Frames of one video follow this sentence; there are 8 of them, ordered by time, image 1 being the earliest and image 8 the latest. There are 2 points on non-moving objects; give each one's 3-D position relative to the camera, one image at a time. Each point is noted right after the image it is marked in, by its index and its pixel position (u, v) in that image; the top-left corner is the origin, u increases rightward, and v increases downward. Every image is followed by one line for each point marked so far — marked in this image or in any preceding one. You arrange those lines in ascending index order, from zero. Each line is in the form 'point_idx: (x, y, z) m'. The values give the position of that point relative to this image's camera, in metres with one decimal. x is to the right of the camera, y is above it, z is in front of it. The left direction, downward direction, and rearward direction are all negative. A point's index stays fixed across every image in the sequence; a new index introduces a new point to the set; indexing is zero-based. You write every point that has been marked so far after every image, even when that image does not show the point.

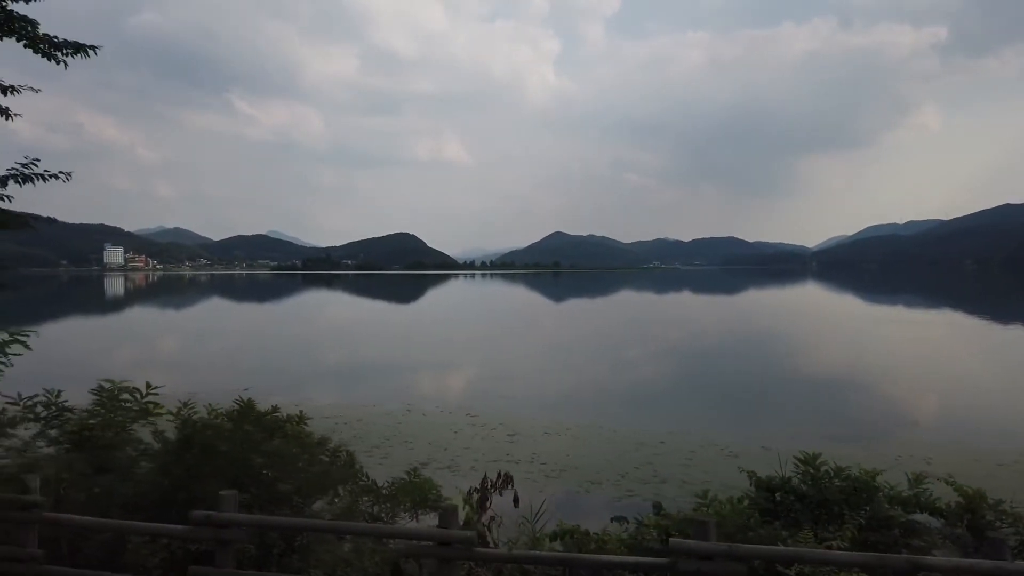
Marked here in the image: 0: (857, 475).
0: (+2.6, -1.4, +5.8) m
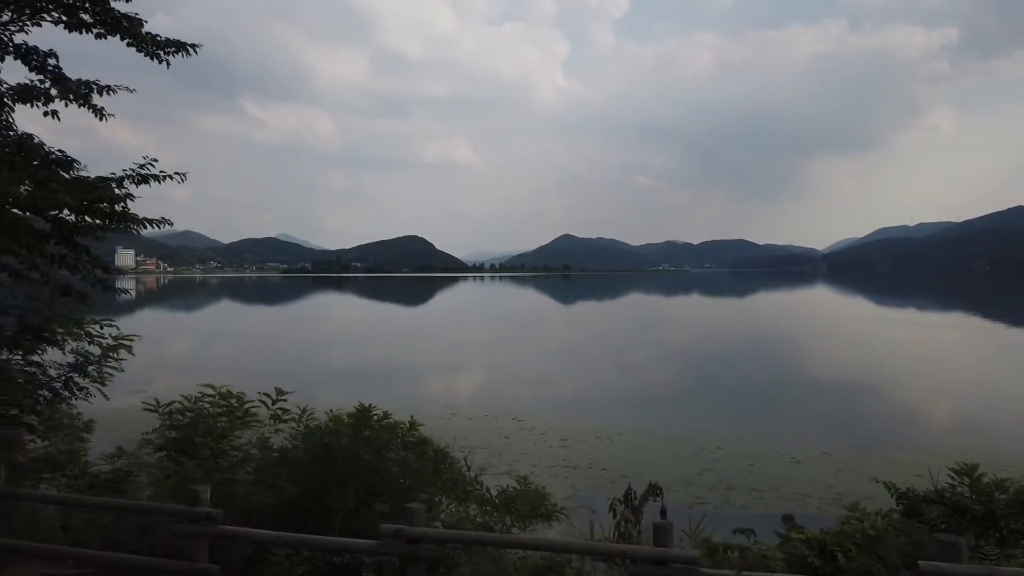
0: (+3.7, -1.4, +5.5) m
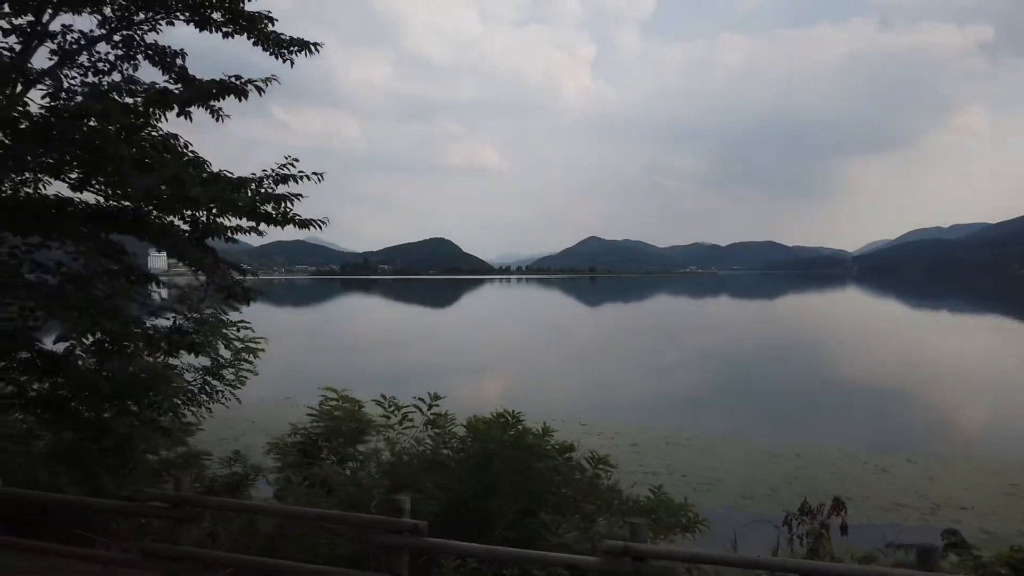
0: (+4.8, -1.5, +5.1) m
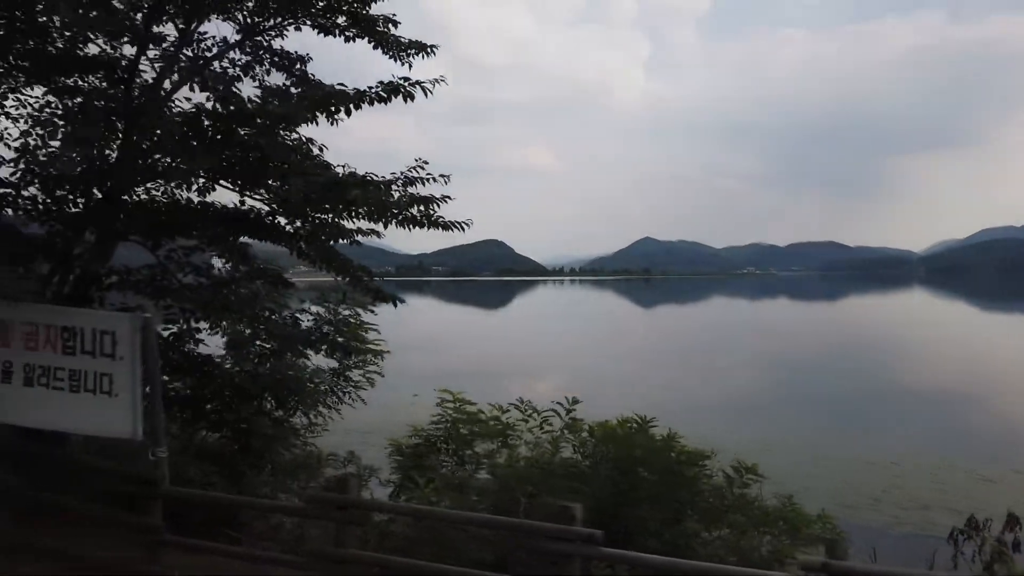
0: (+5.8, -1.5, +4.7) m
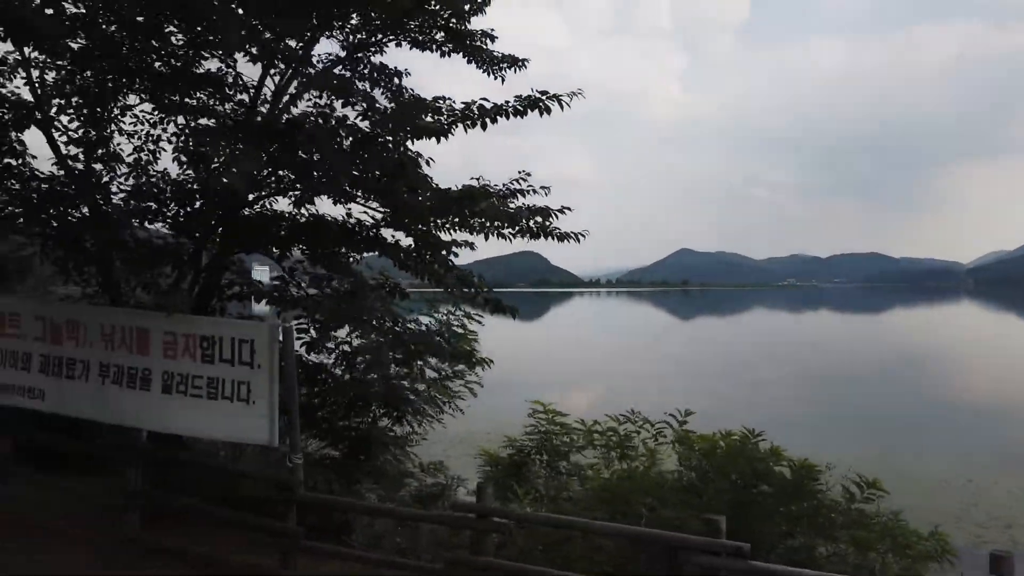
0: (+6.5, -1.6, +4.4) m
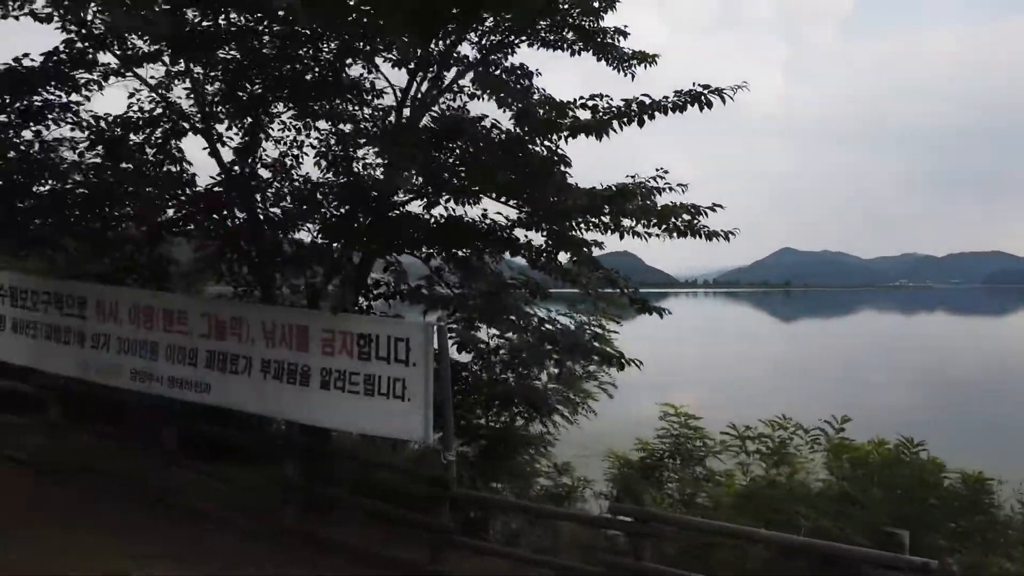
0: (+7.4, -1.6, +3.5) m
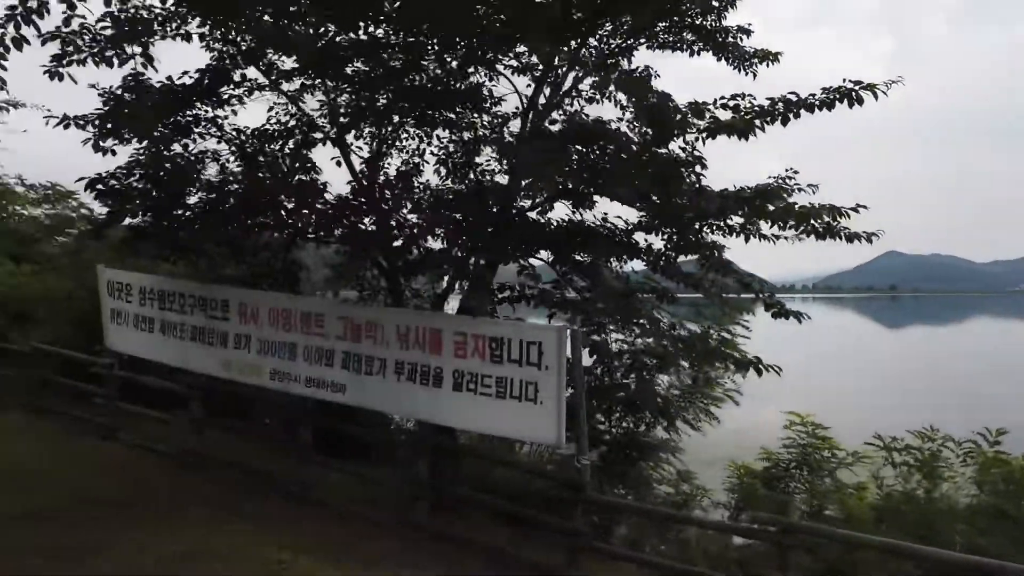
0: (+8.0, -1.6, +2.5) m
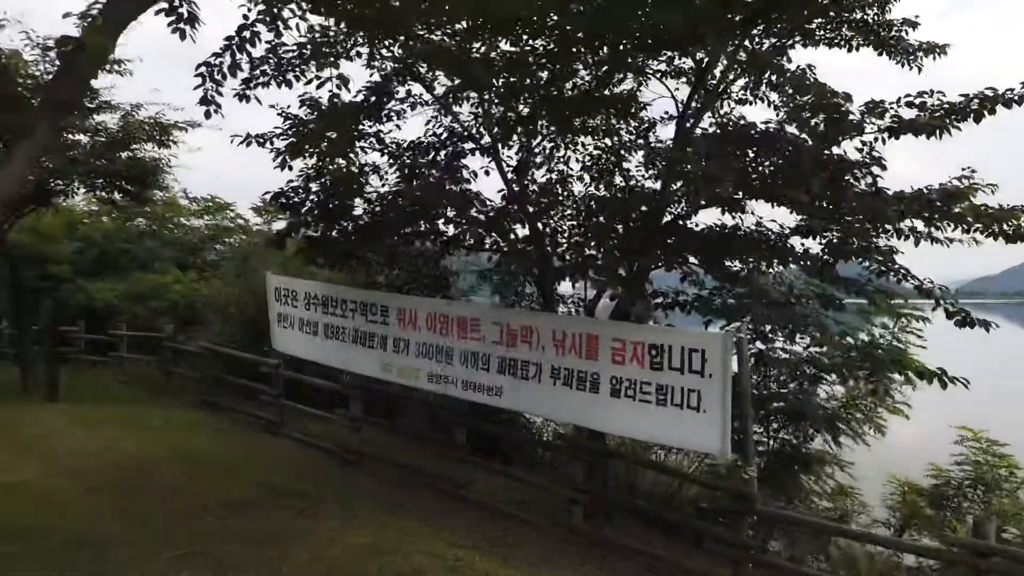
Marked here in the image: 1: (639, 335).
0: (+8.6, -1.6, +1.3) m
1: (+0.8, -0.3, +5.0) m
